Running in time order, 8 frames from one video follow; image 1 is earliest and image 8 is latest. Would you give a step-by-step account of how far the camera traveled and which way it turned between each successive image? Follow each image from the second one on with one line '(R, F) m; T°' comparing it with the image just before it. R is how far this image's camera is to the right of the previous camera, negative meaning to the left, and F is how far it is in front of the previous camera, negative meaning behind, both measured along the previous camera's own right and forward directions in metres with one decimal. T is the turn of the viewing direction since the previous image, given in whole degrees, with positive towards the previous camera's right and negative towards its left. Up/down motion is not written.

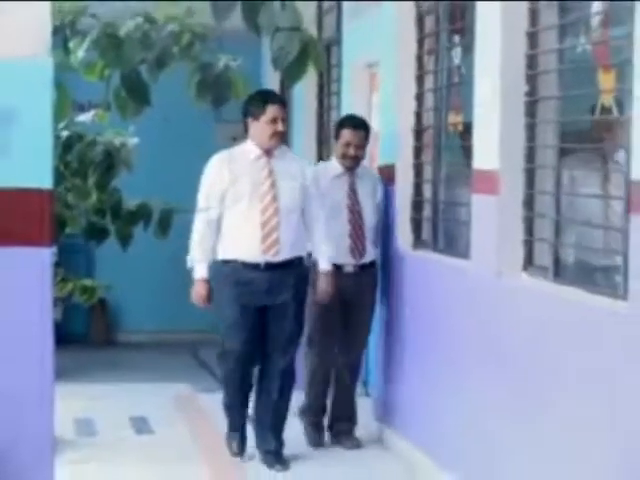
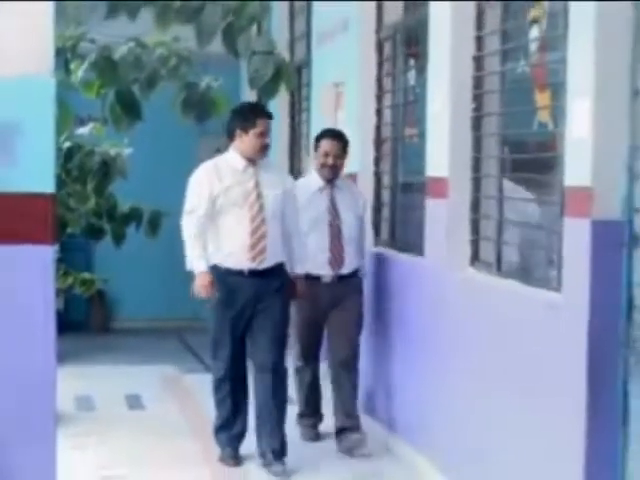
(0.0, -0.4) m; 0°
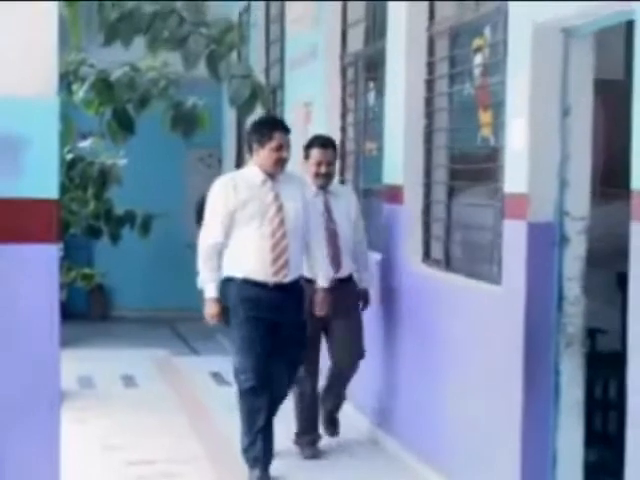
(0.0, -0.5) m; +1°
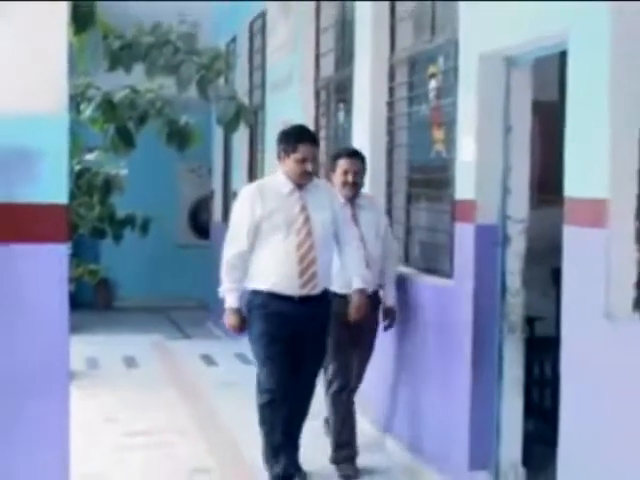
(0.0, -0.6) m; +1°
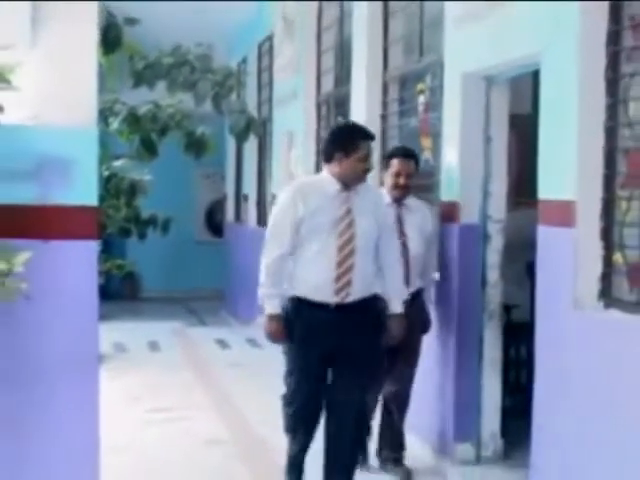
(0.0, -0.6) m; 0°
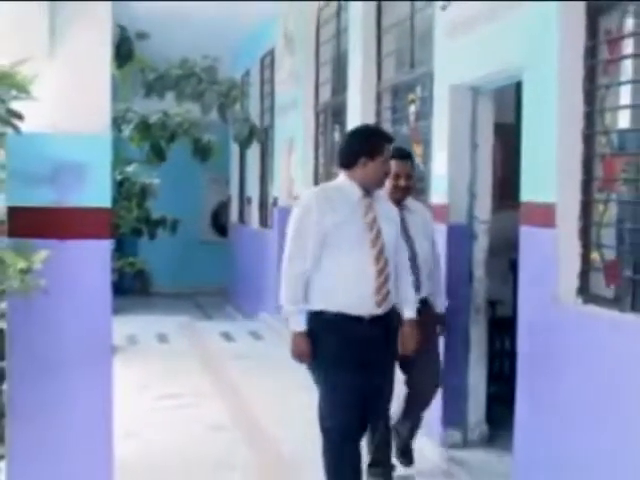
(0.0, -0.4) m; 0°
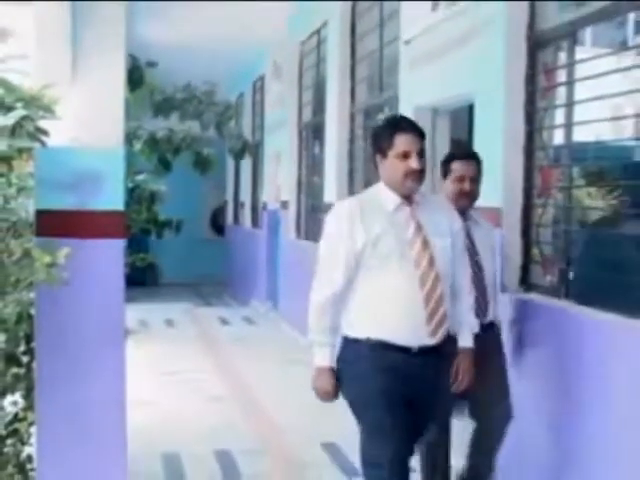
(0.0, -1.0) m; 0°
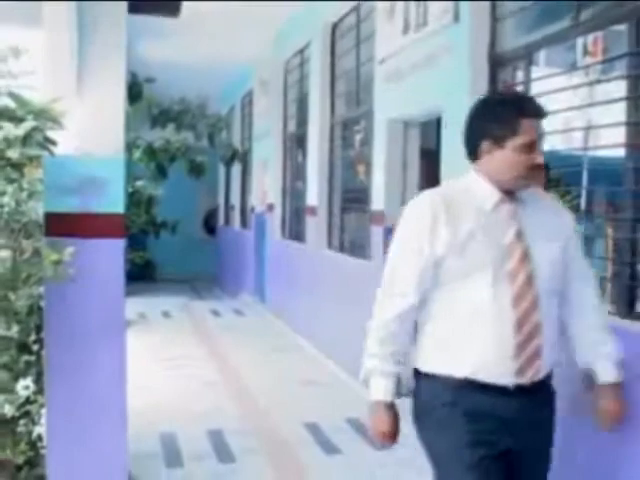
(0.0, -0.7) m; 0°
